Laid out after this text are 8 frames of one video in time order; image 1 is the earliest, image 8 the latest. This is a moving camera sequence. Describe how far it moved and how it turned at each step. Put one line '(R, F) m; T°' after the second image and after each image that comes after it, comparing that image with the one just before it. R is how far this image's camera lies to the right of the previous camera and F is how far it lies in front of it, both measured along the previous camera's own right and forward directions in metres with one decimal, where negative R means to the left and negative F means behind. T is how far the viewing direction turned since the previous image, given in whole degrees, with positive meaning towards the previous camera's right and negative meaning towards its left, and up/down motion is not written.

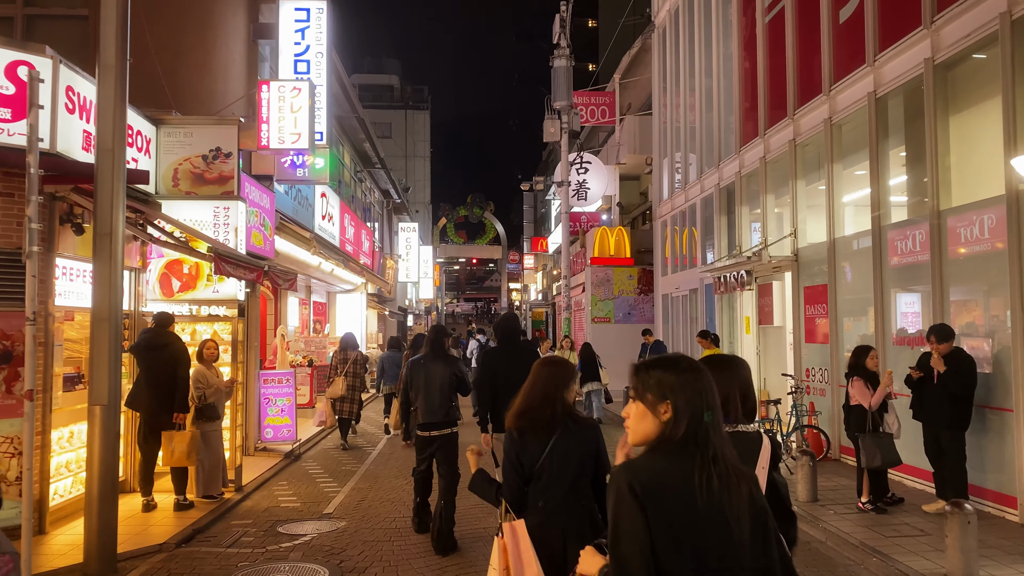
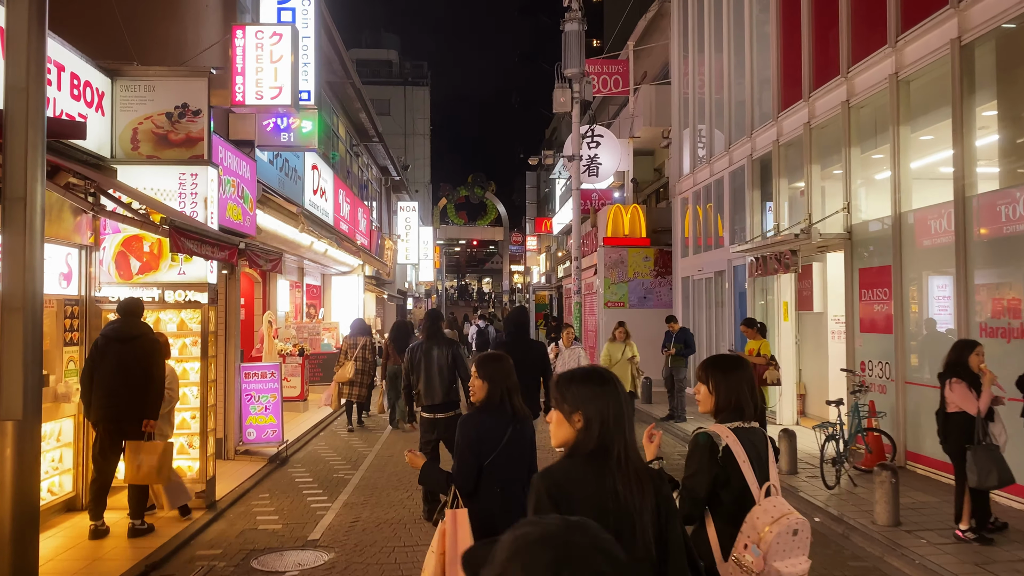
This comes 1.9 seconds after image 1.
(-0.2, +1.4) m; 0°
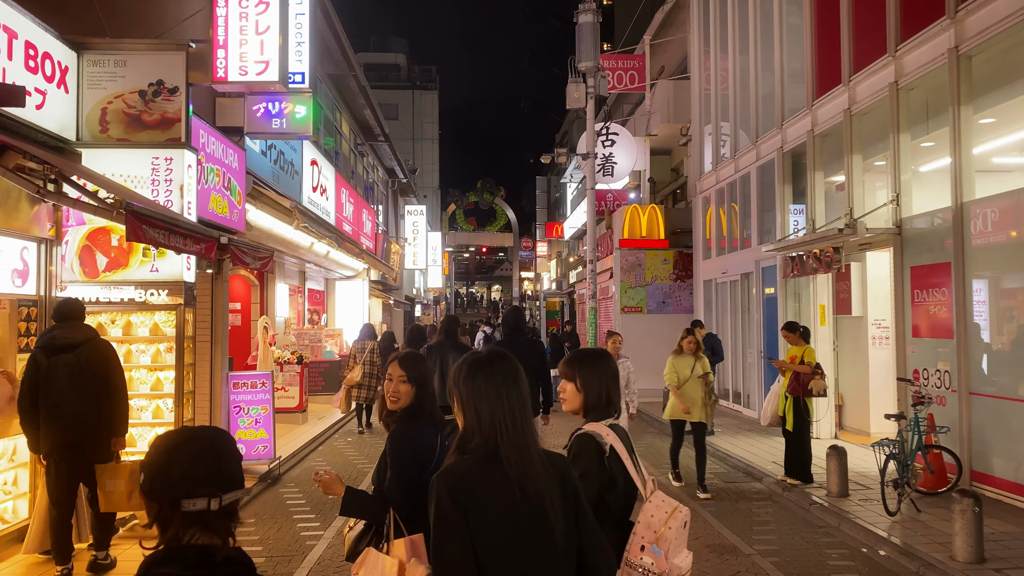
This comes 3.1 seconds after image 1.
(-0.1, +0.9) m; -1°
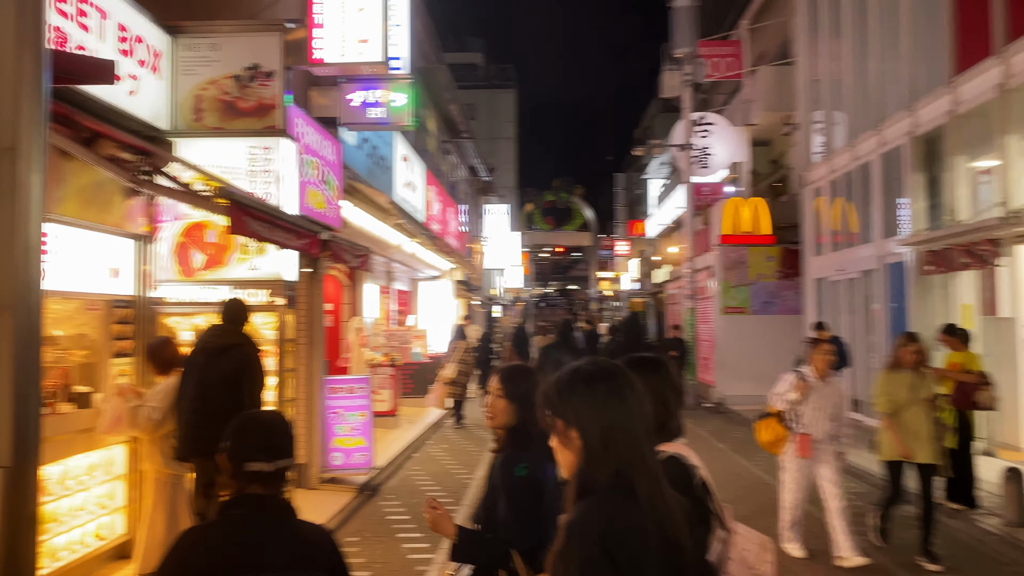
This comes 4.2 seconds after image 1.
(-0.4, +0.7) m; -5°
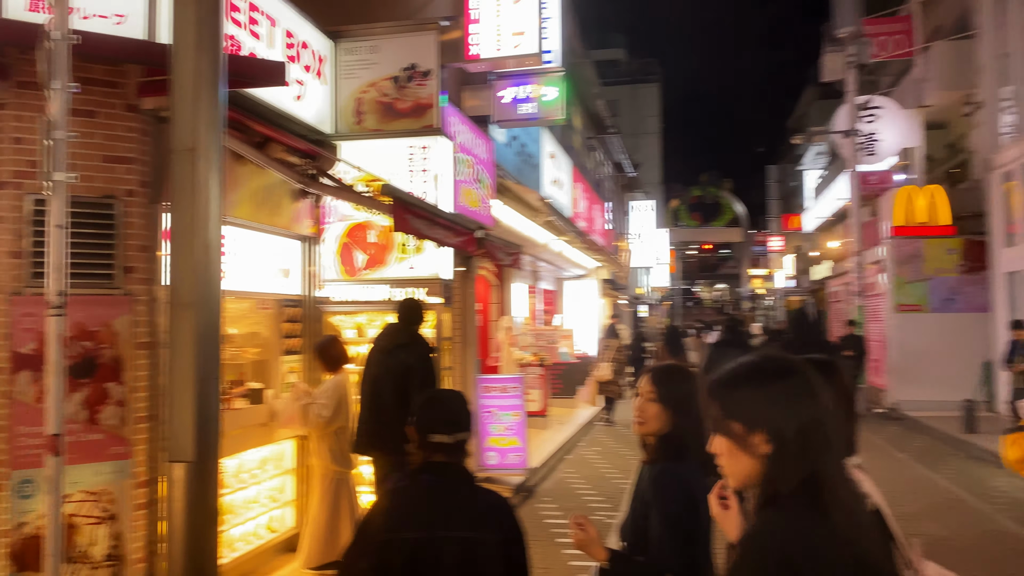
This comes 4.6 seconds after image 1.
(-0.2, +0.2) m; -10°
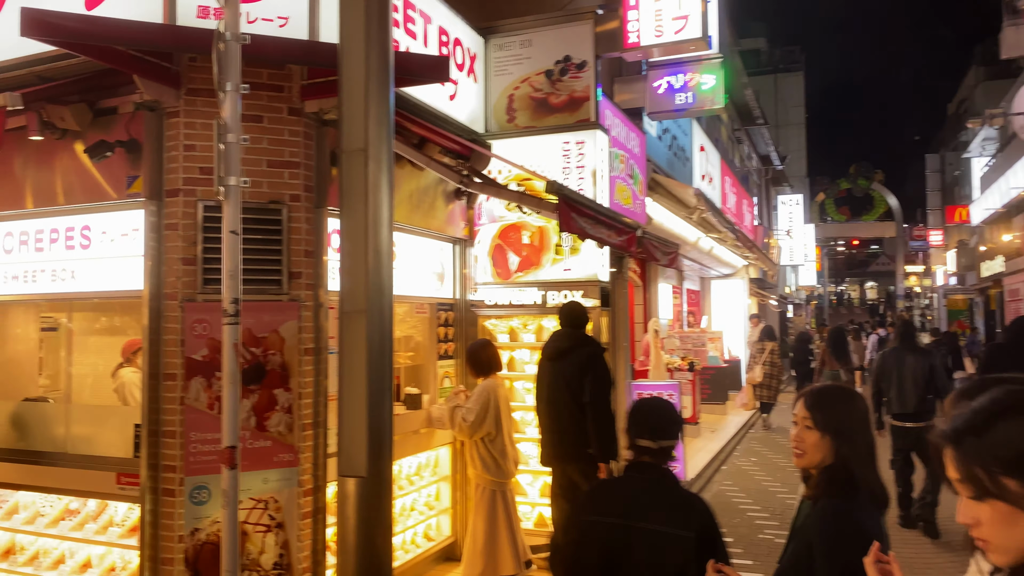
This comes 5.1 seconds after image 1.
(-0.3, +0.3) m; -9°
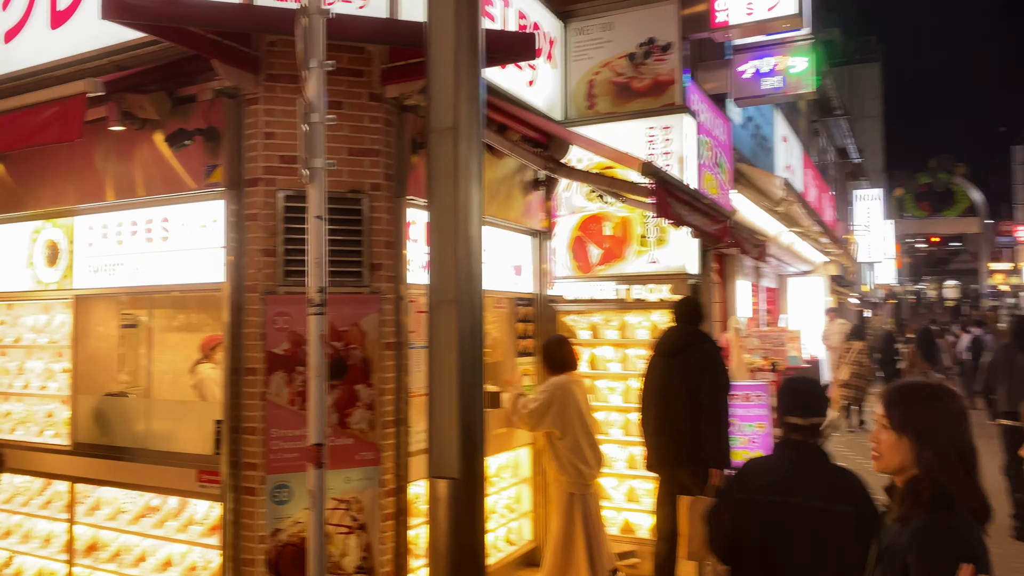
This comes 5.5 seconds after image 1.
(-0.2, +0.3) m; -4°
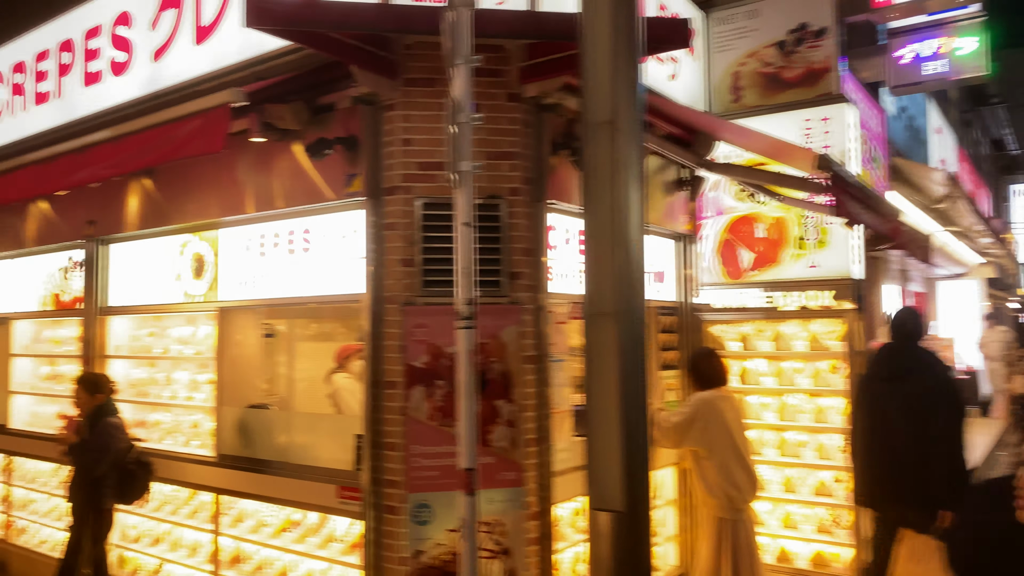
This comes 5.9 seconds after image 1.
(-0.2, +0.3) m; -8°
